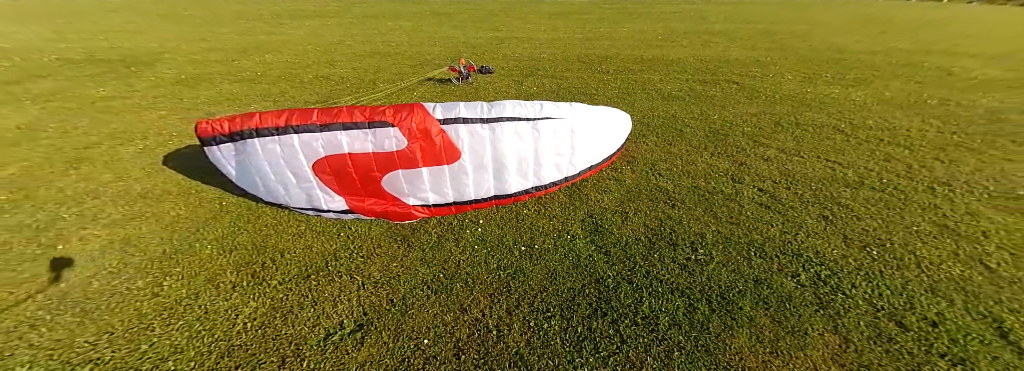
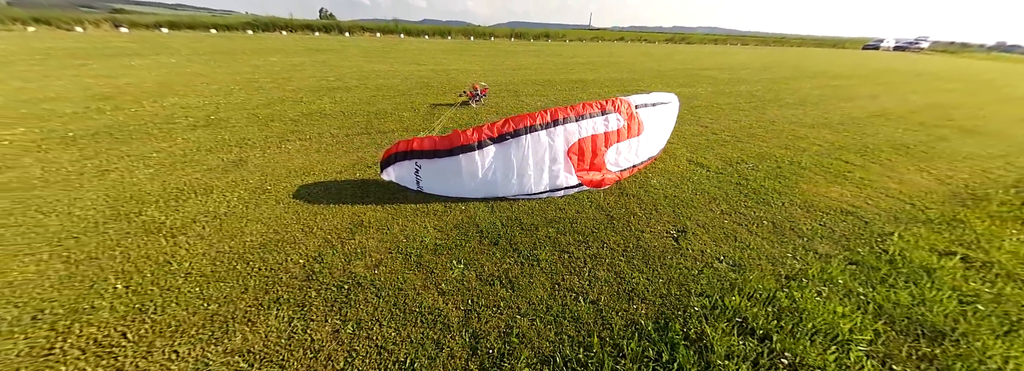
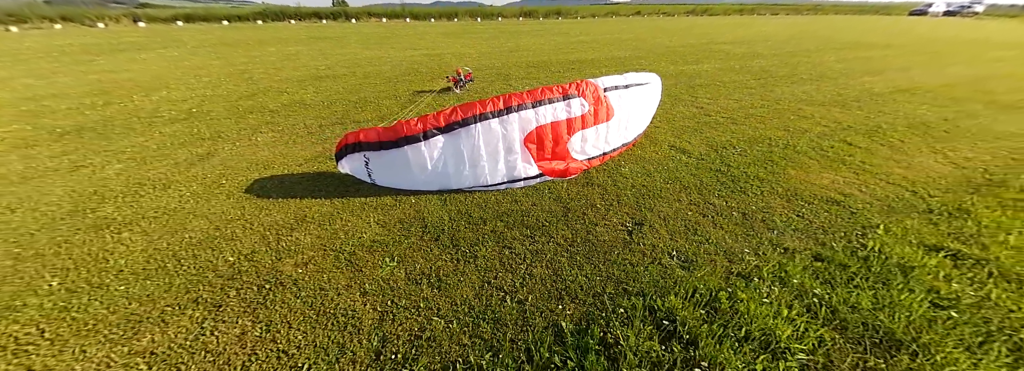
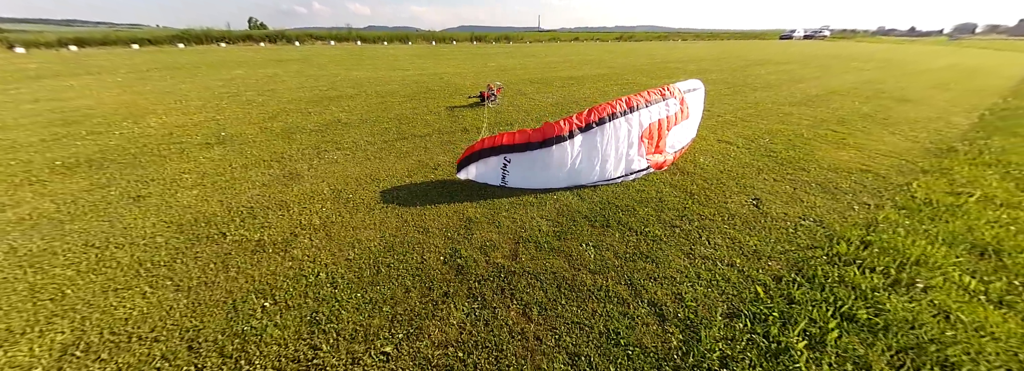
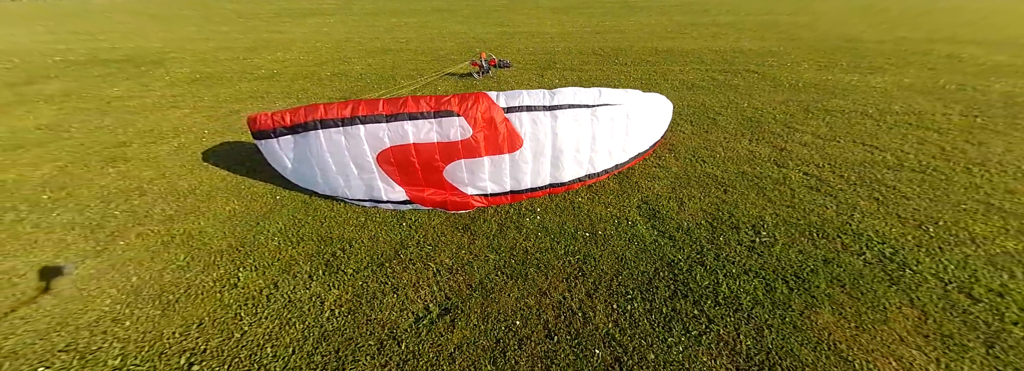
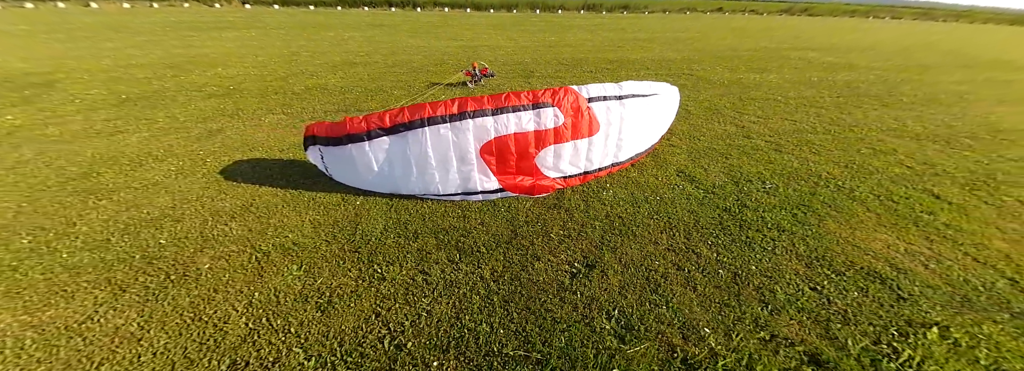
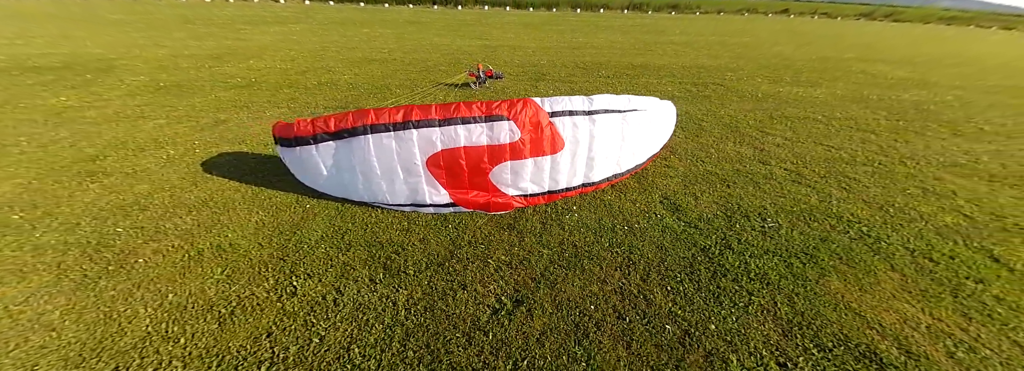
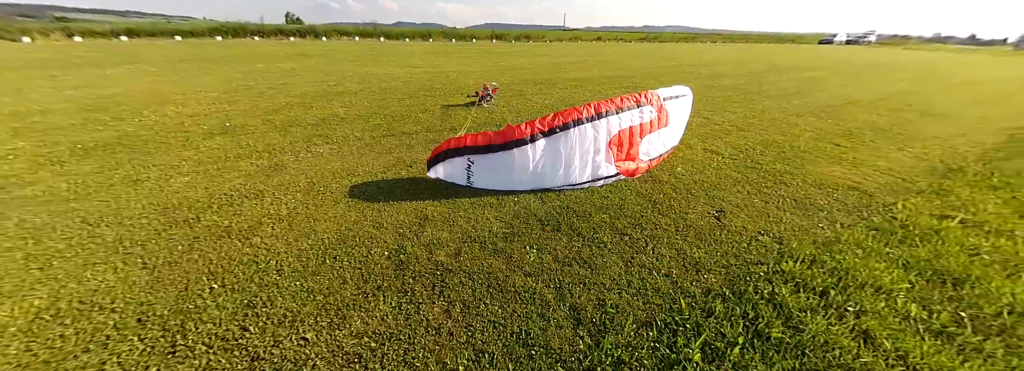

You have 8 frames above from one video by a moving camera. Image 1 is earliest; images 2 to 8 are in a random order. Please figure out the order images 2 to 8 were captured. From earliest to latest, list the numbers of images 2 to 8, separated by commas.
5, 7, 6, 3, 2, 8, 4
